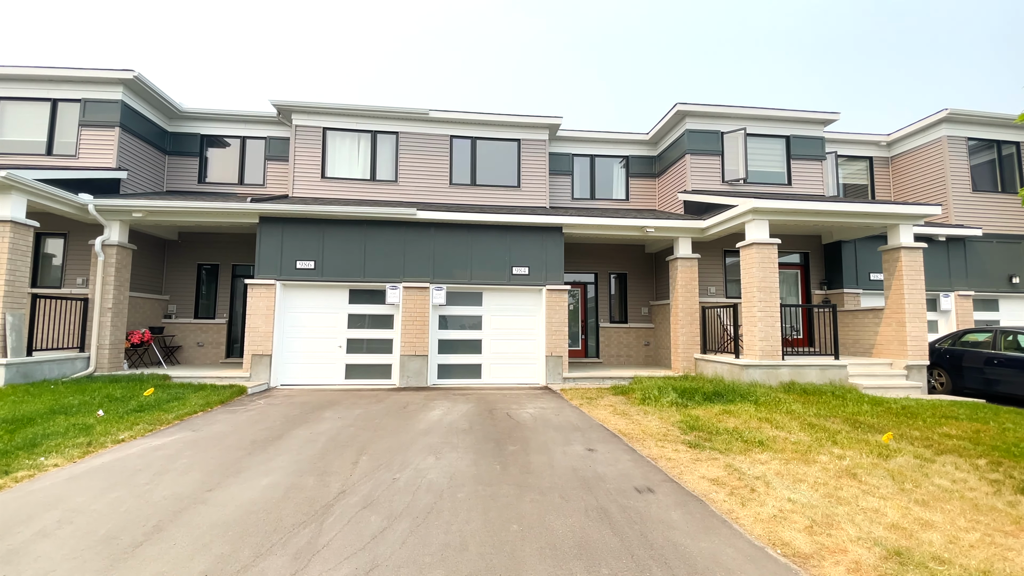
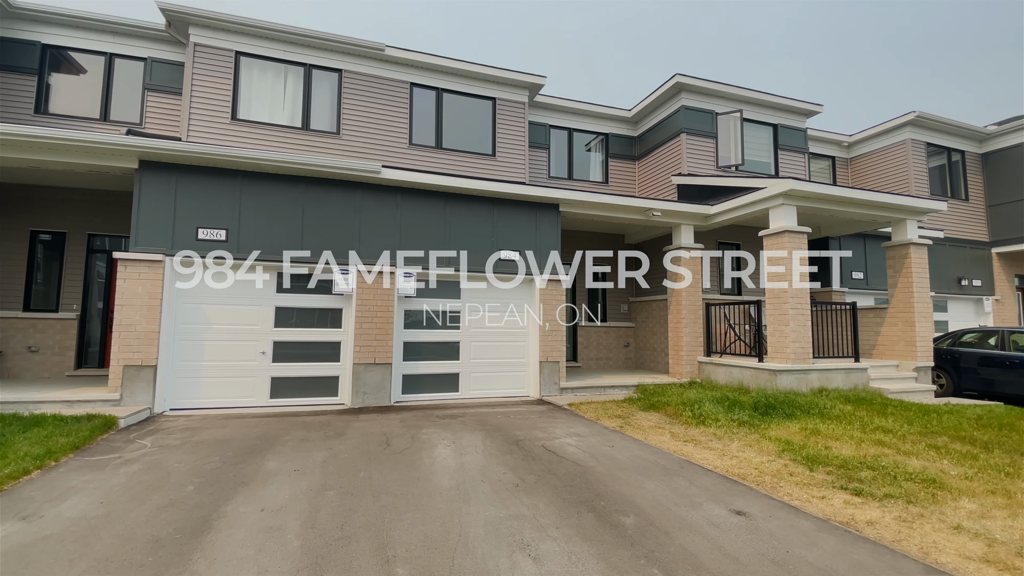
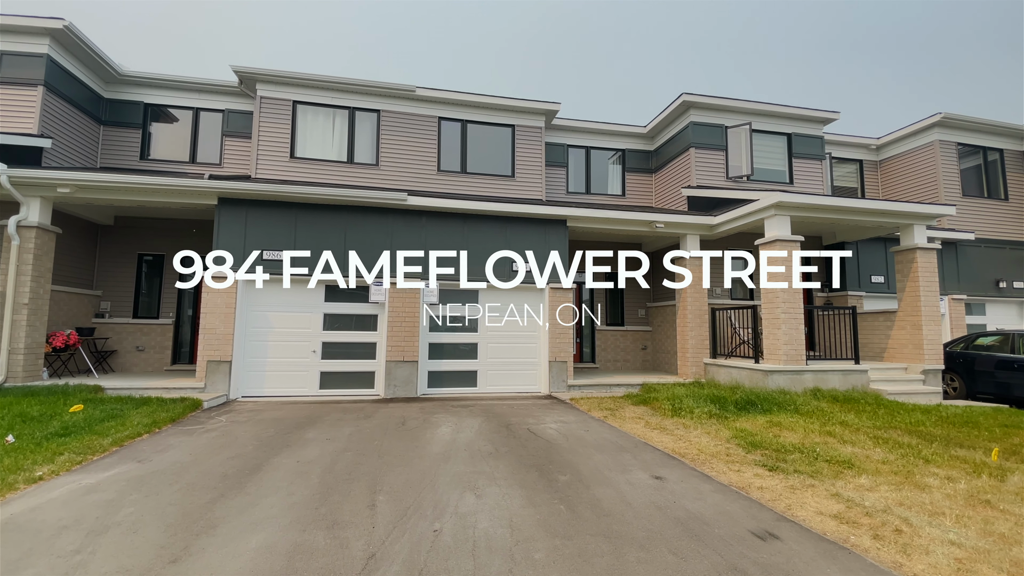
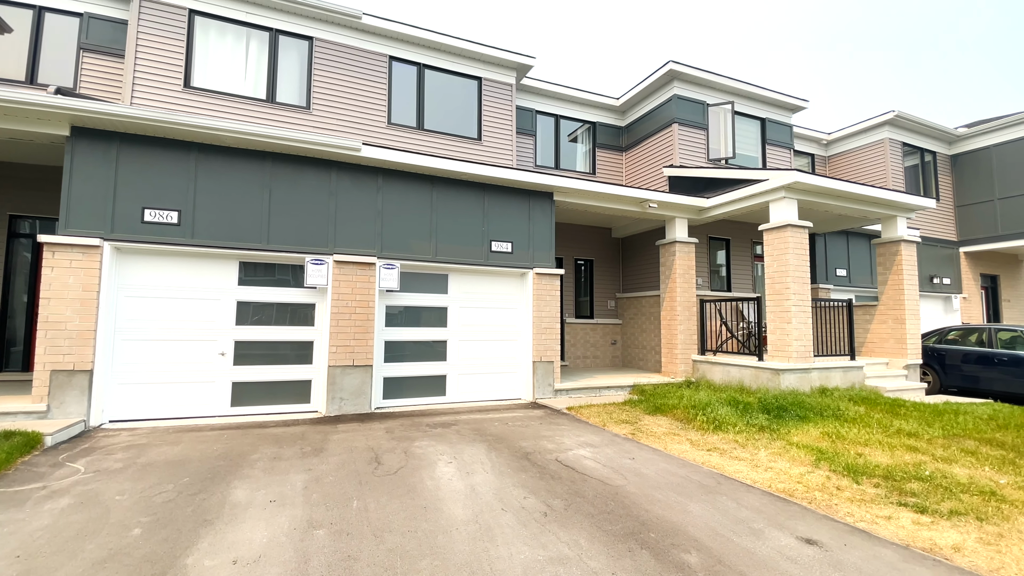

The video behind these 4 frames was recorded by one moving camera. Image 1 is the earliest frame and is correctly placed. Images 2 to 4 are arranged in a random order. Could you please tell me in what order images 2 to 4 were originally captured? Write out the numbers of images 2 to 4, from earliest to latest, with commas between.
3, 2, 4
